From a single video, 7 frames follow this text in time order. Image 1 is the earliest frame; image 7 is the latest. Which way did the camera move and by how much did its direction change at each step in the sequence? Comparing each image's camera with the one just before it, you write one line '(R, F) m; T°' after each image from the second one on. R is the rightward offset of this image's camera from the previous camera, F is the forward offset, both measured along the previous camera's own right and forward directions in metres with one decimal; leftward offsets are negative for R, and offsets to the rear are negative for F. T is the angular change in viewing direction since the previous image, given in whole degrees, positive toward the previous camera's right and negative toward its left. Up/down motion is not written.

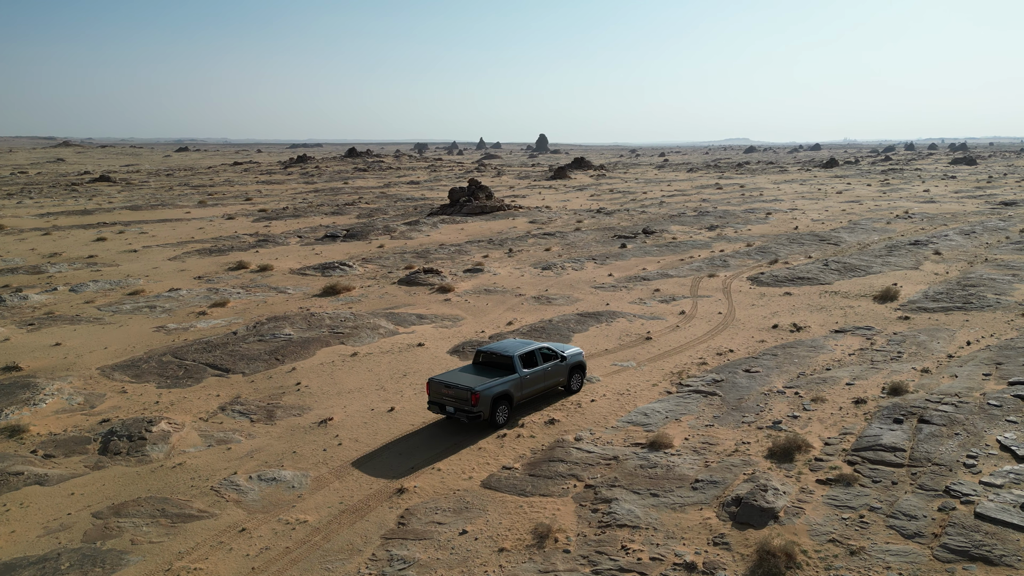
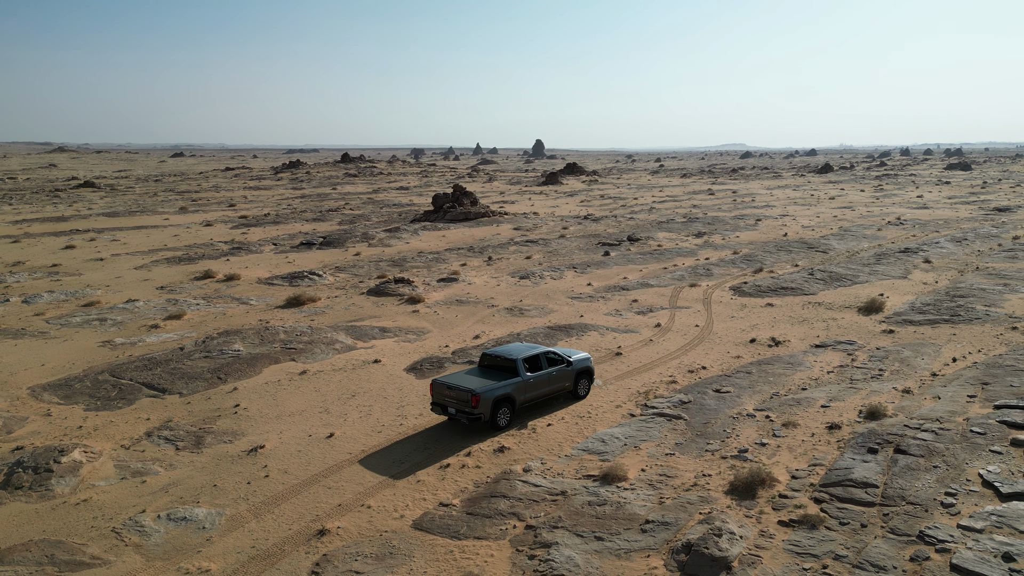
(+0.9, +1.0) m; 0°
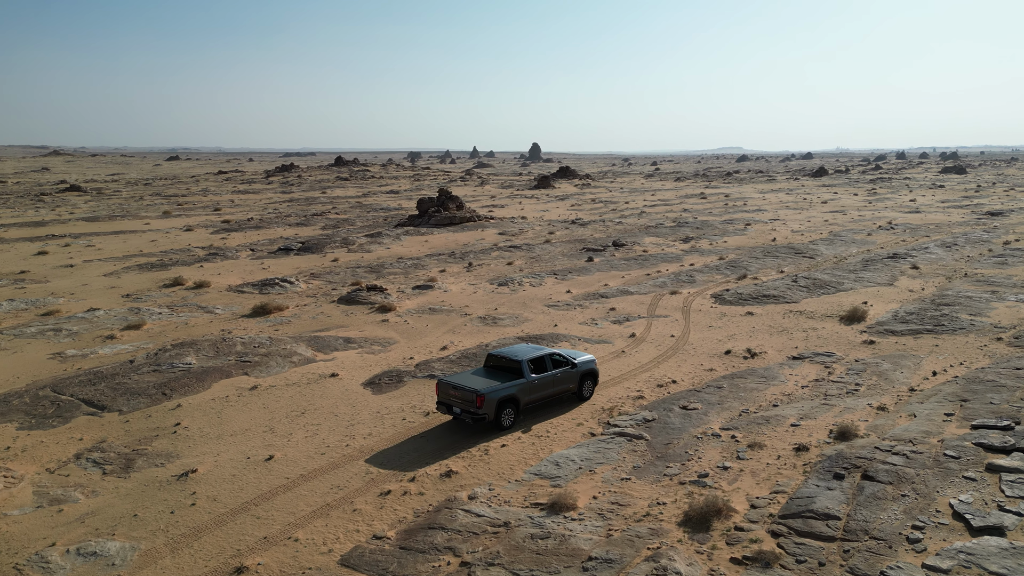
(+0.8, +0.7) m; 0°
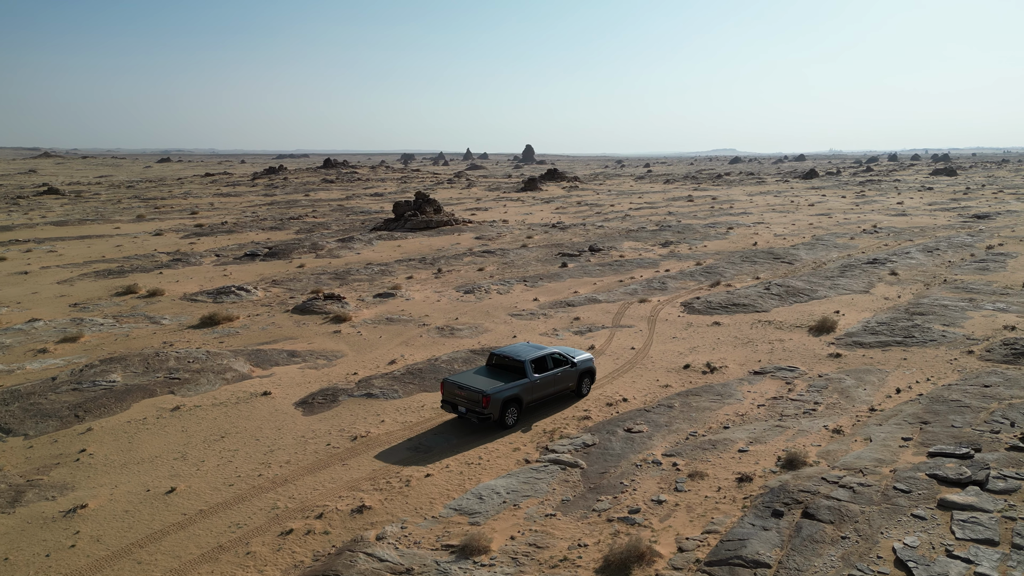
(+1.2, +0.9) m; 0°
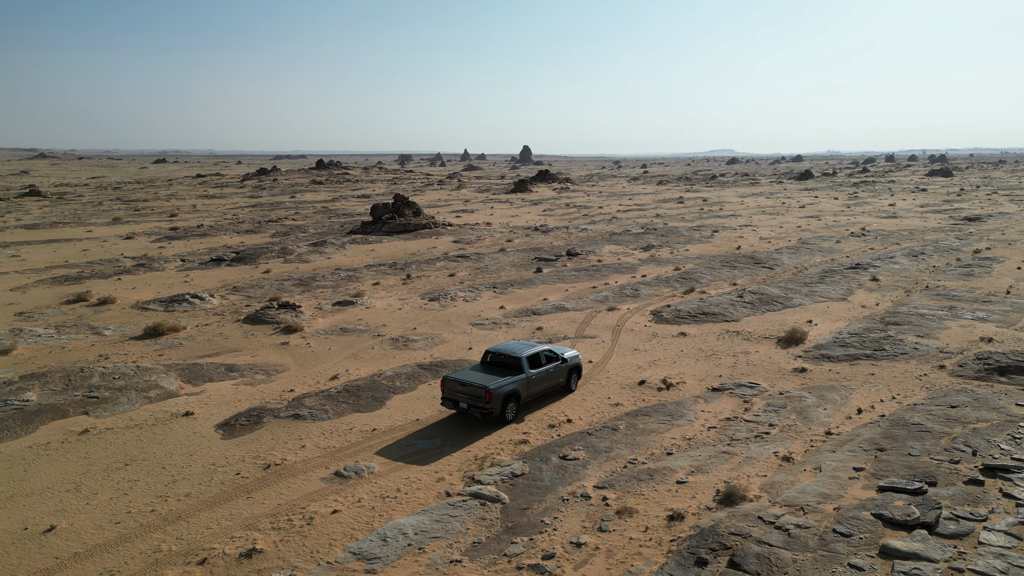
(+1.3, +1.0) m; 0°
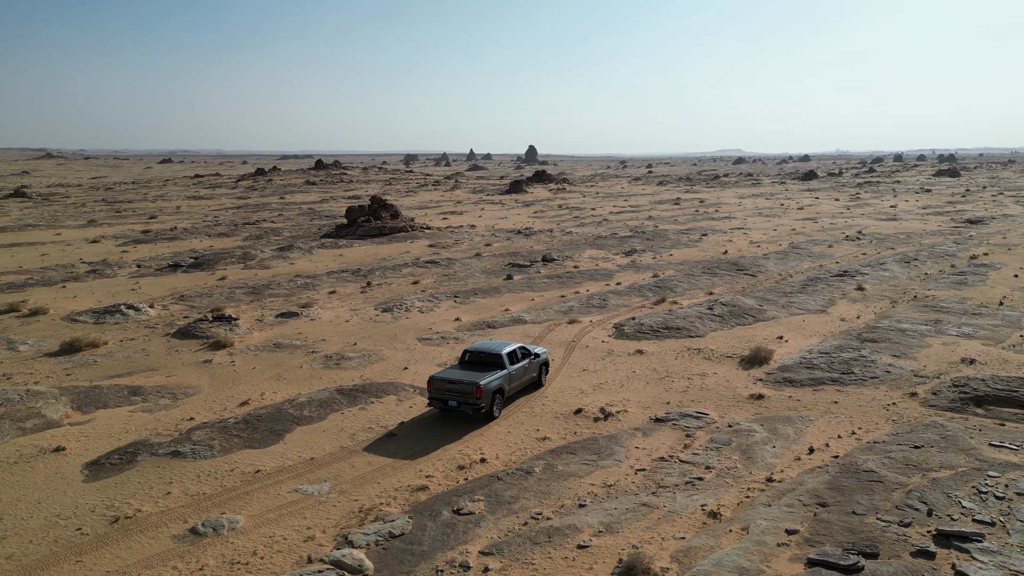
(+1.8, +1.7) m; 0°
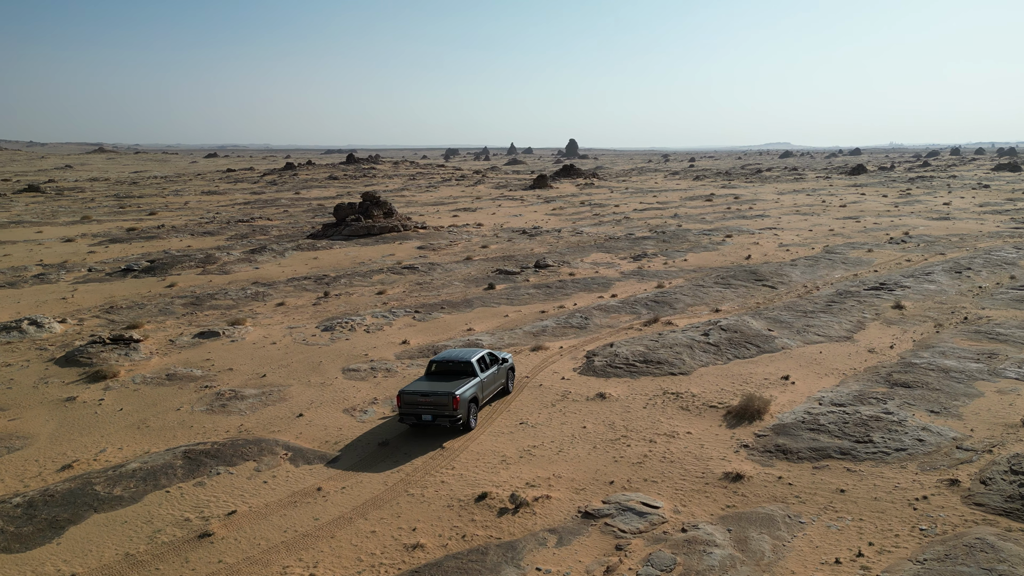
(+2.6, +4.3) m; -3°
